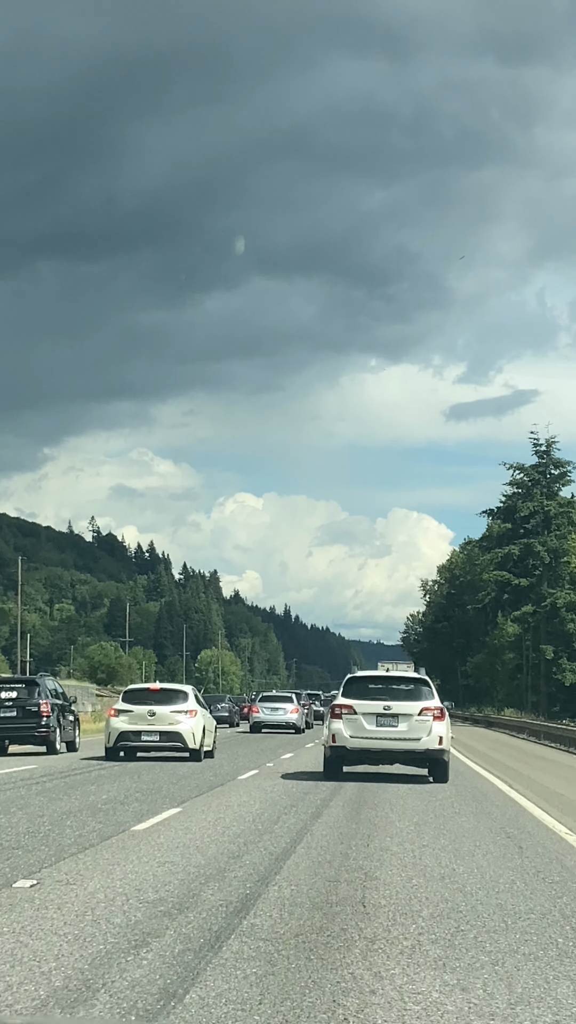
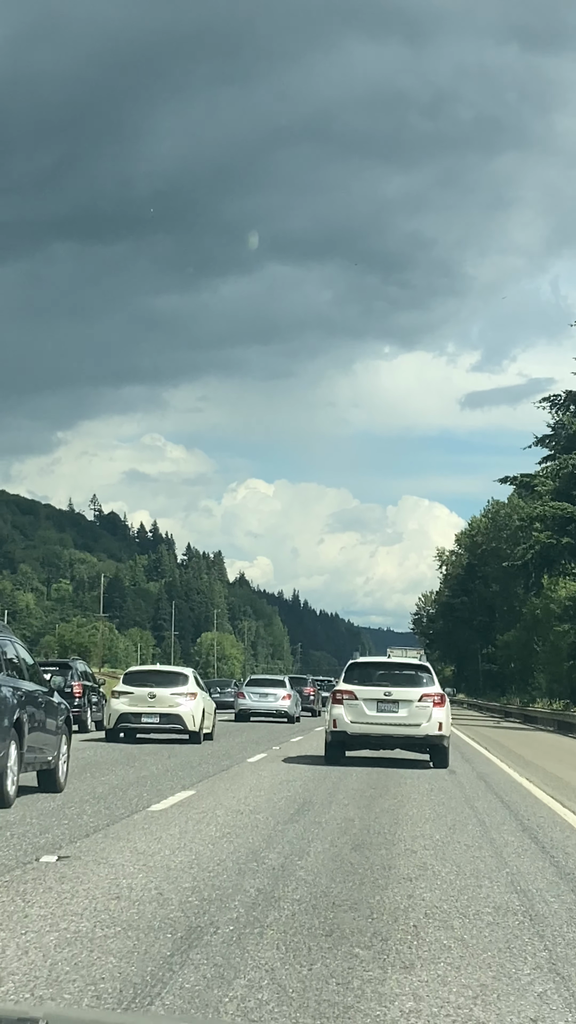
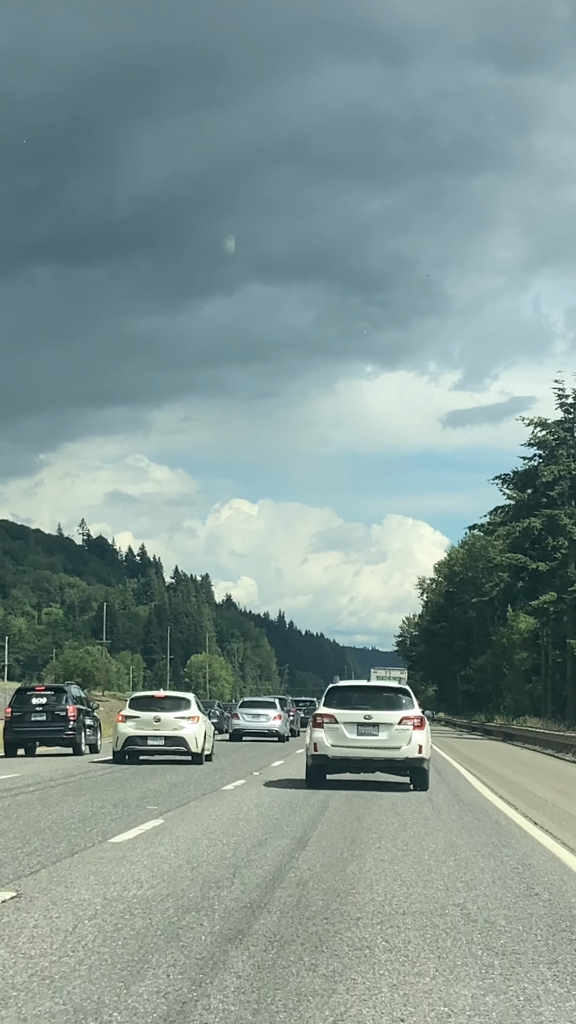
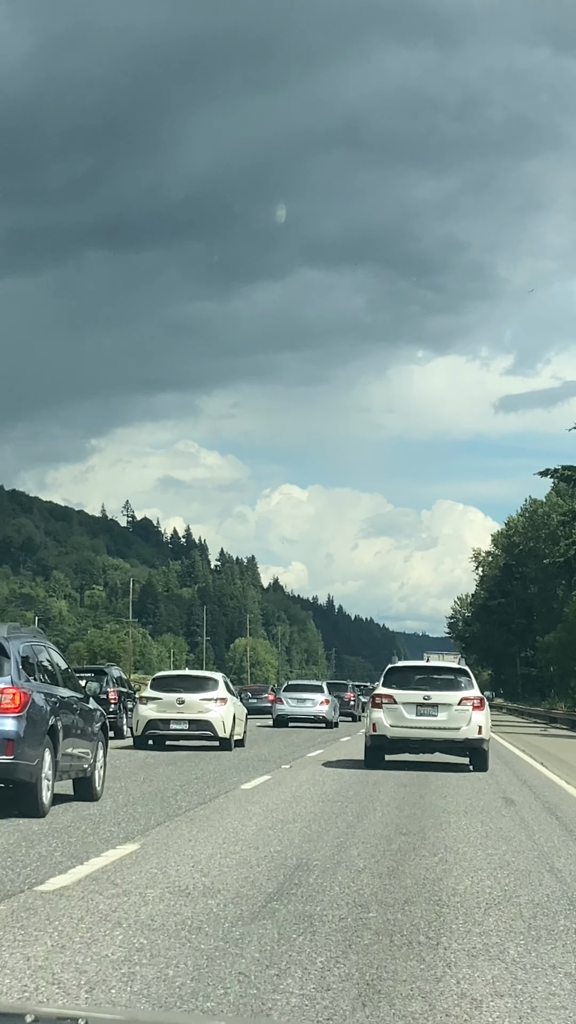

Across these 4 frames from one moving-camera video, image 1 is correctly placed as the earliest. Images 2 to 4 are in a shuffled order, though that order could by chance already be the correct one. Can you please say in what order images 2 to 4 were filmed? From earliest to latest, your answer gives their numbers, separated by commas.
3, 2, 4
